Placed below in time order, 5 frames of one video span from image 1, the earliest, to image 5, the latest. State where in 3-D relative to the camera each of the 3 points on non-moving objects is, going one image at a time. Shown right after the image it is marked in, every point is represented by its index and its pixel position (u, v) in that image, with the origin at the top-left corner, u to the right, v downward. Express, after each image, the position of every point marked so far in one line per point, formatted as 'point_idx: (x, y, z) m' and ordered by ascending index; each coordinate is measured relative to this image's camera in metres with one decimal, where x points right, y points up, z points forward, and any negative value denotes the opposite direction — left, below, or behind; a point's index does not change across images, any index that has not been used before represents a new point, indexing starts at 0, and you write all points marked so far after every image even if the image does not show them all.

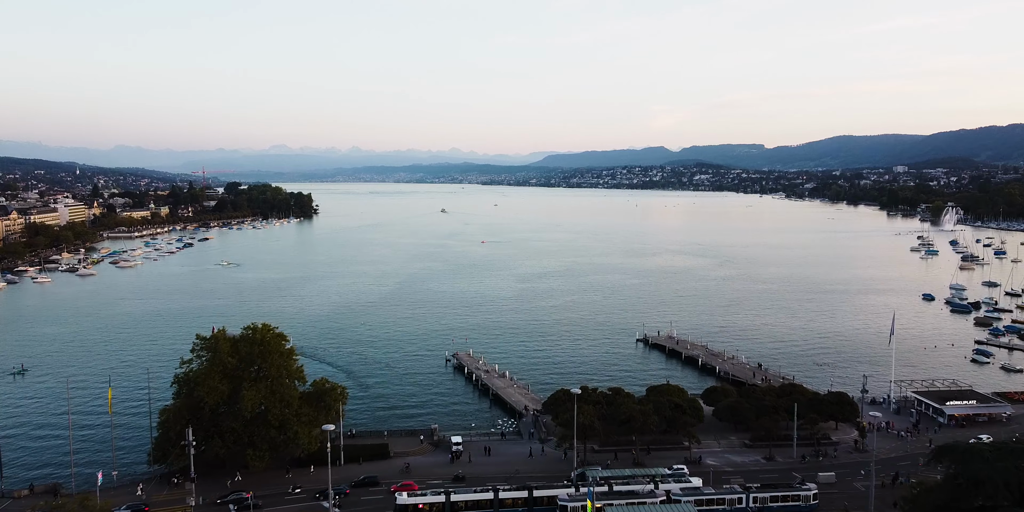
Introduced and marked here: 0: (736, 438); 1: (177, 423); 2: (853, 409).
0: (+5.3, -4.3, +16.1) m
1: (-6.6, -3.3, +13.4) m
2: (+8.2, -3.7, +16.4) m
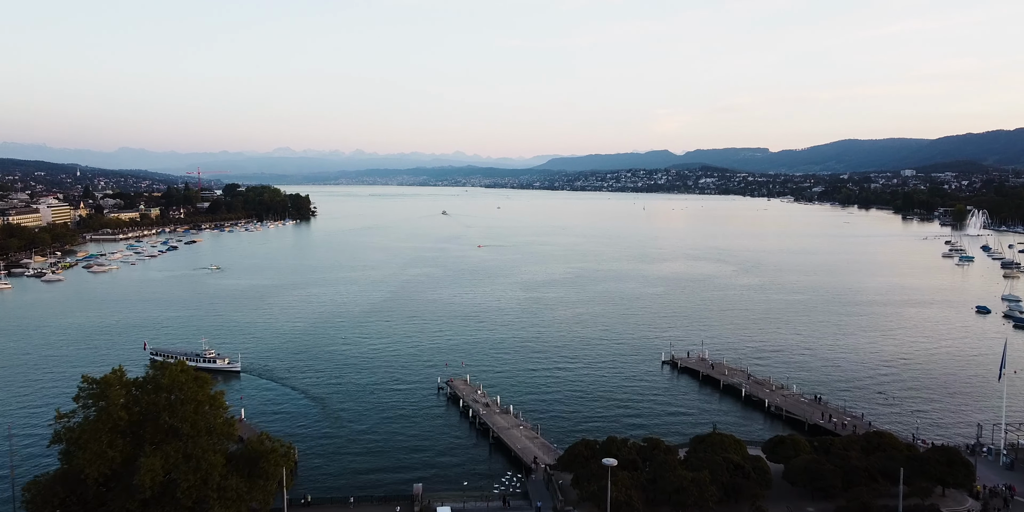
0: (+5.4, -4.5, +12.1) m
1: (-6.5, -3.5, +9.5) m
2: (+8.3, -3.9, +12.4) m
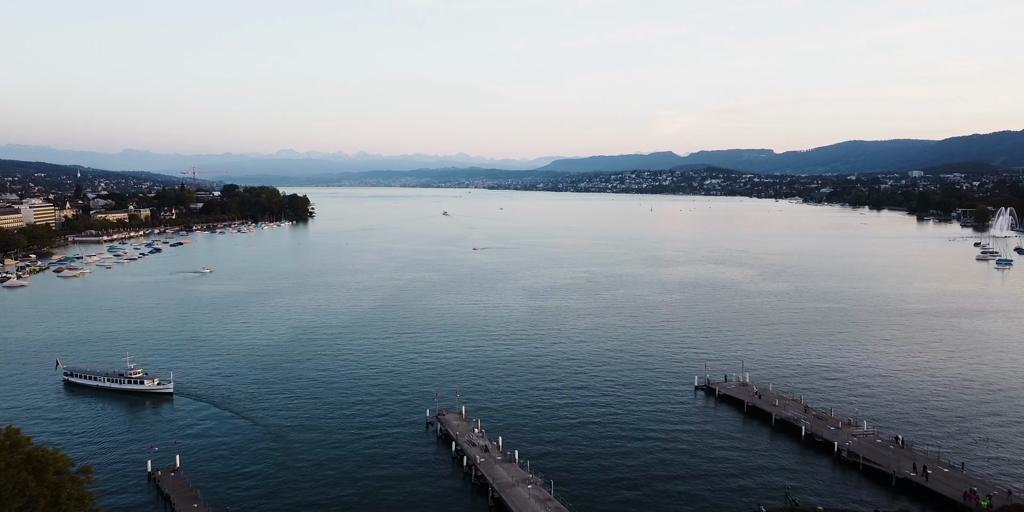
0: (+5.5, -4.7, +8.4) m
1: (-6.5, -3.6, +5.8) m
2: (+8.4, -4.0, +8.6) m
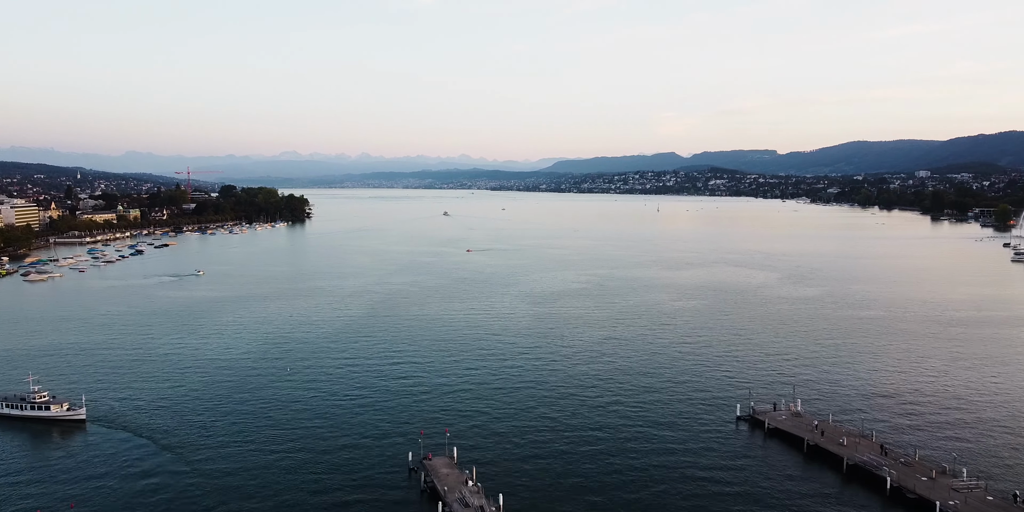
0: (+5.6, -4.7, +5.0) m
1: (-6.4, -3.6, +2.4) m
2: (+8.5, -4.1, +5.2) m
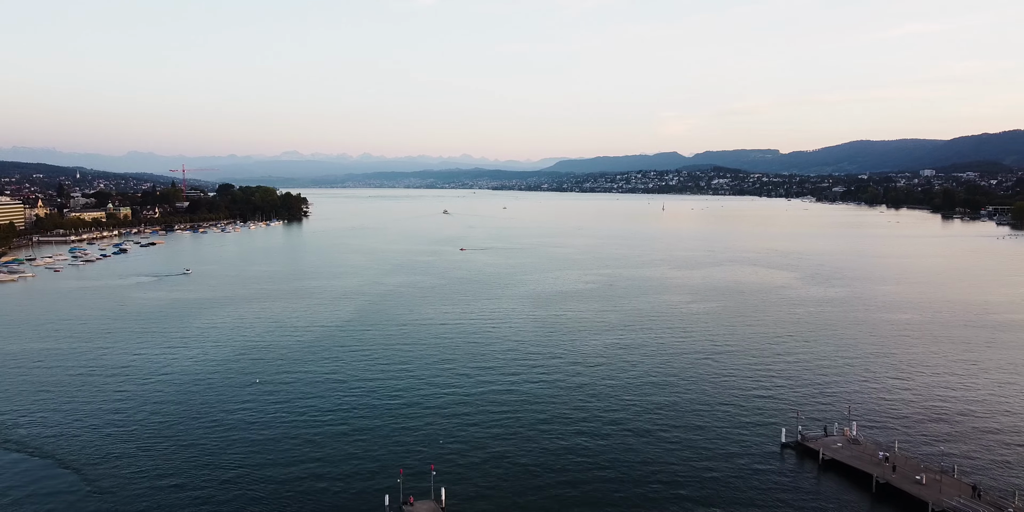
0: (+5.6, -4.6, +2.3) m
1: (-6.4, -3.6, -0.2) m
2: (+8.5, -4.0, +2.5) m
